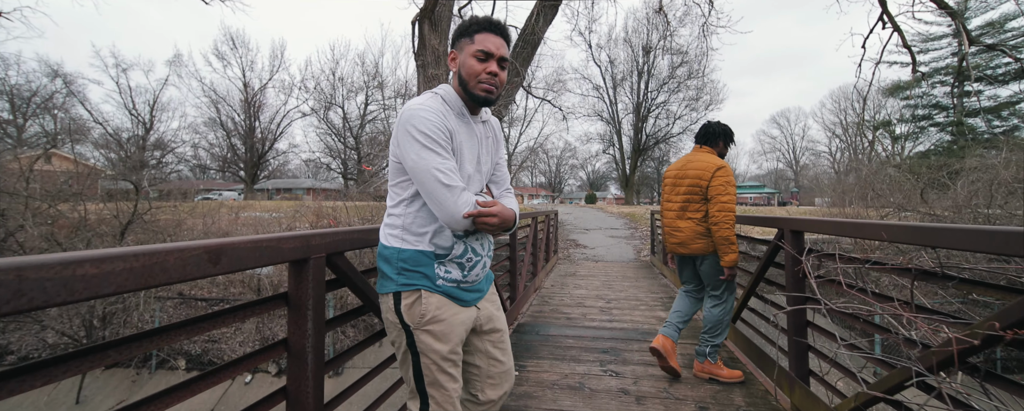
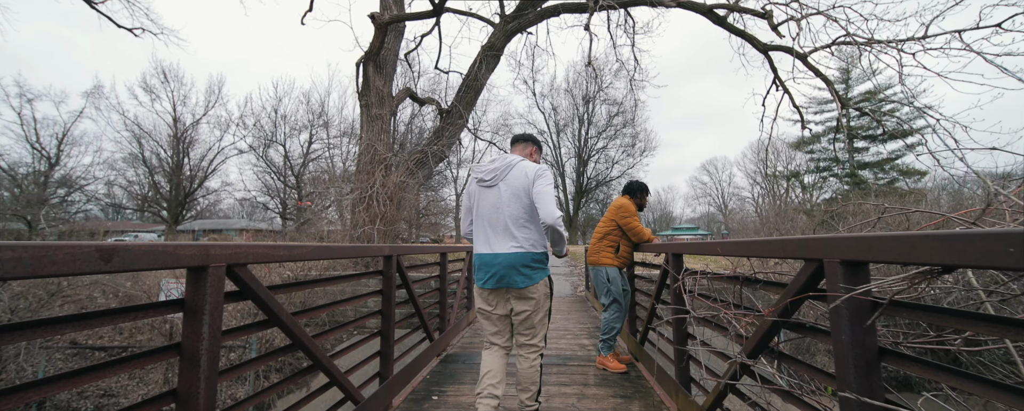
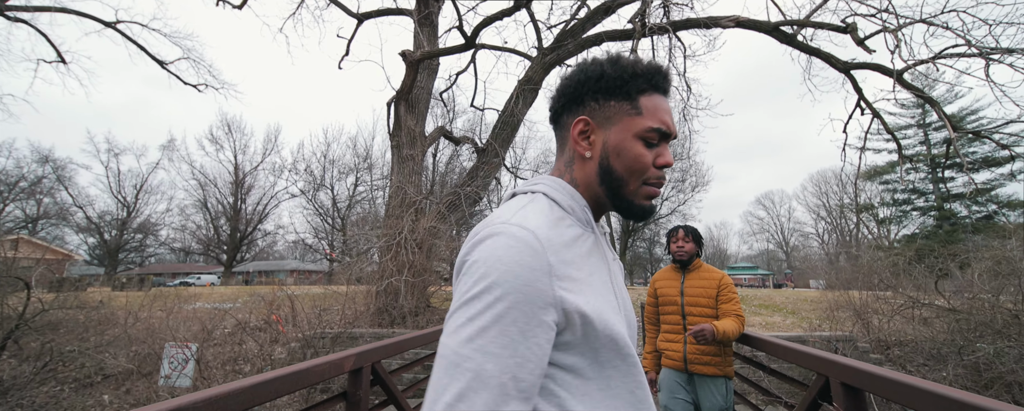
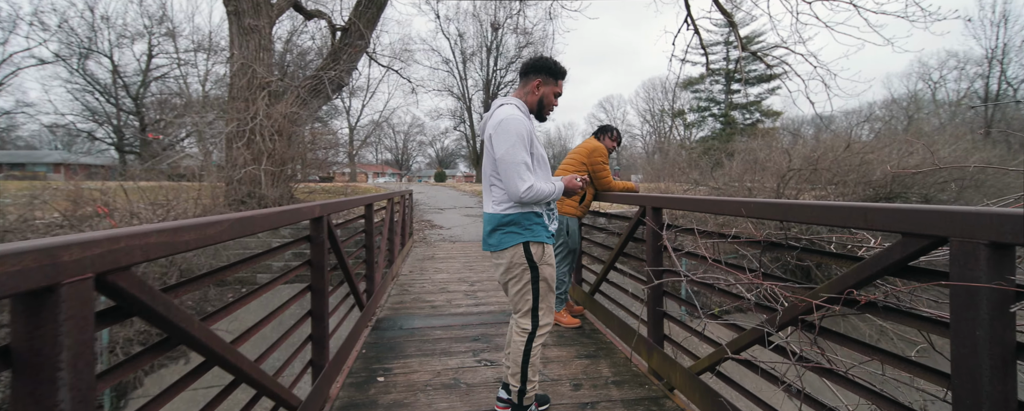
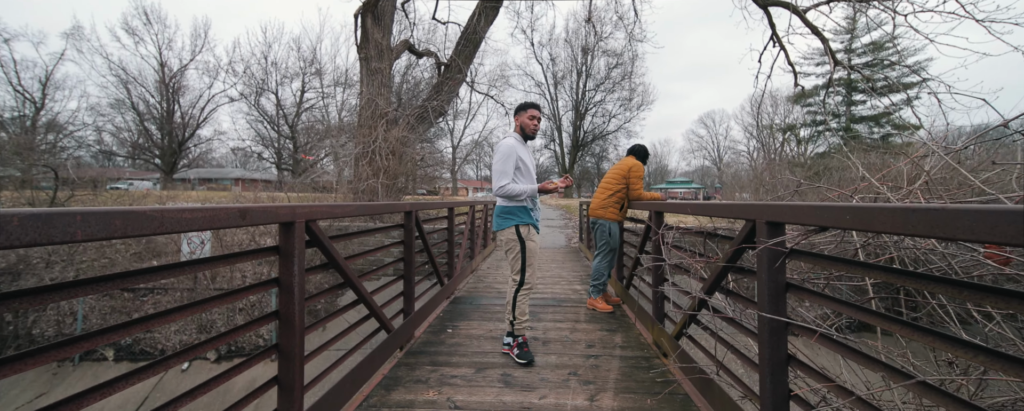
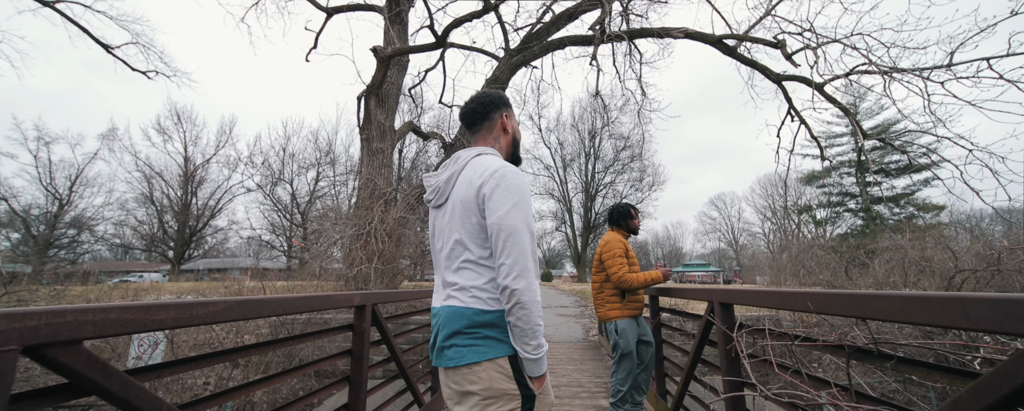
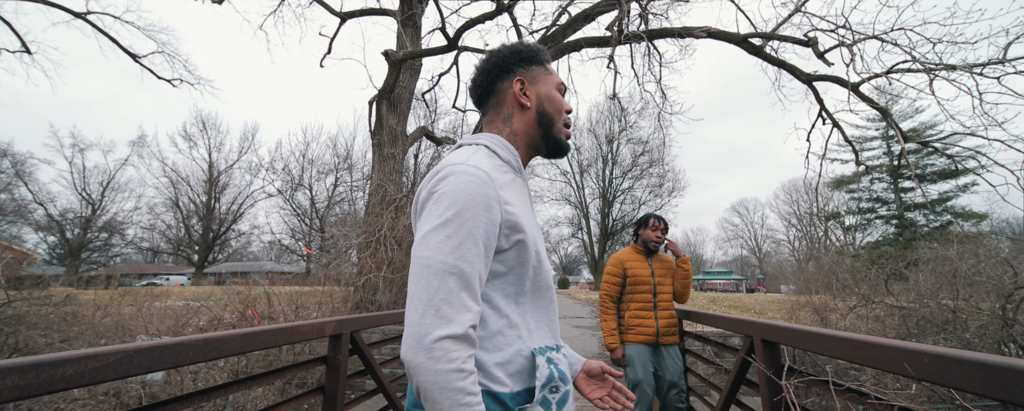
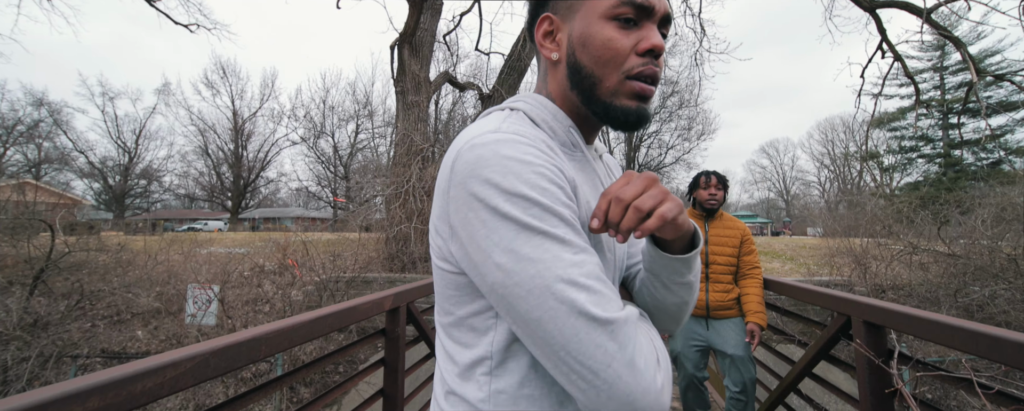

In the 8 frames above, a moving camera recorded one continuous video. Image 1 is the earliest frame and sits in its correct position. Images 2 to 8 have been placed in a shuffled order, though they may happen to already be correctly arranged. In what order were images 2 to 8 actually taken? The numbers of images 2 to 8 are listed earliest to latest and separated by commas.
8, 3, 7, 6, 2, 5, 4
